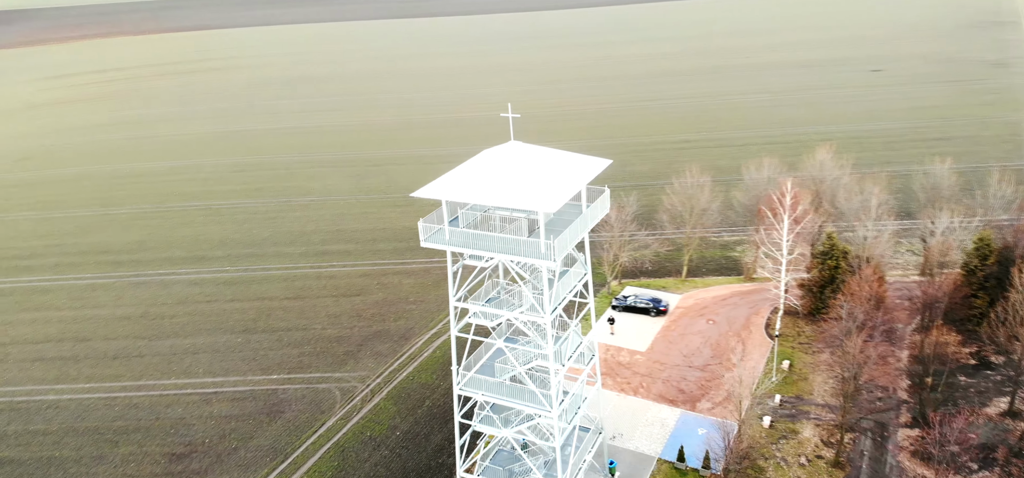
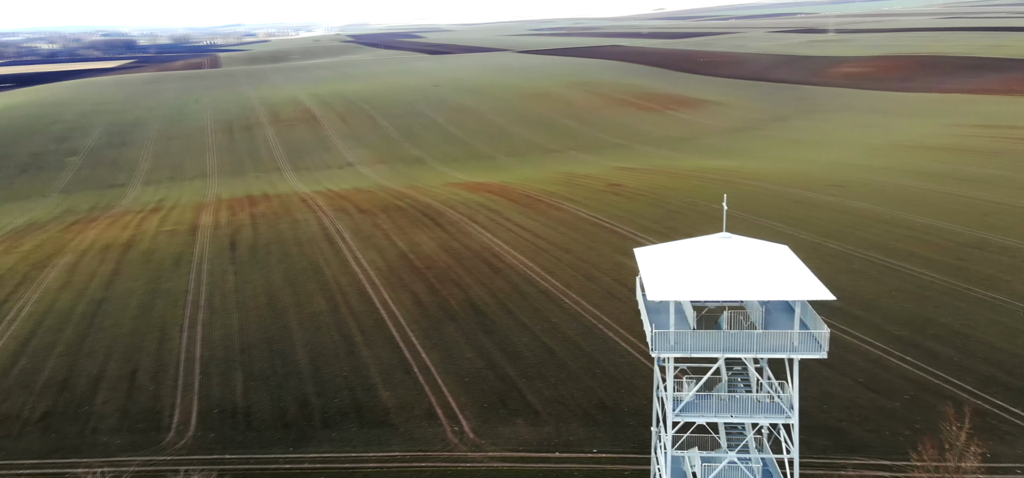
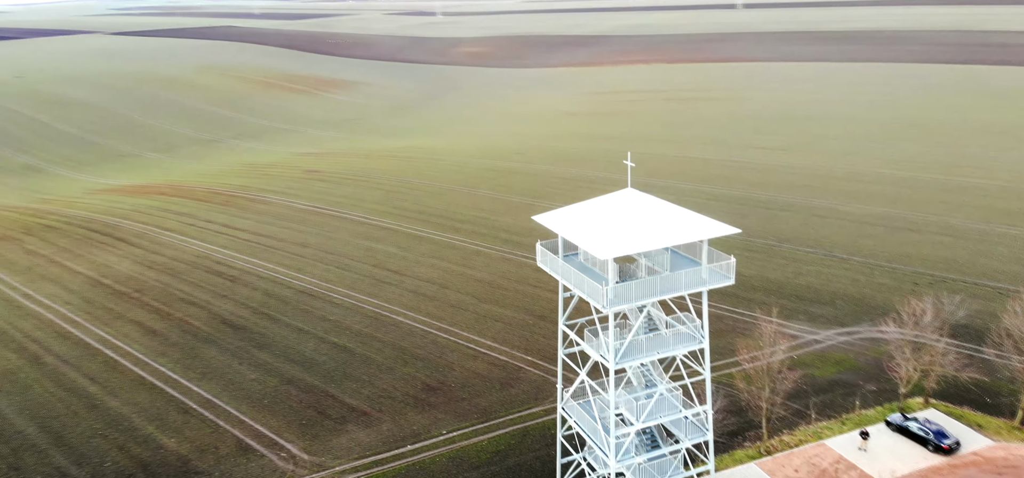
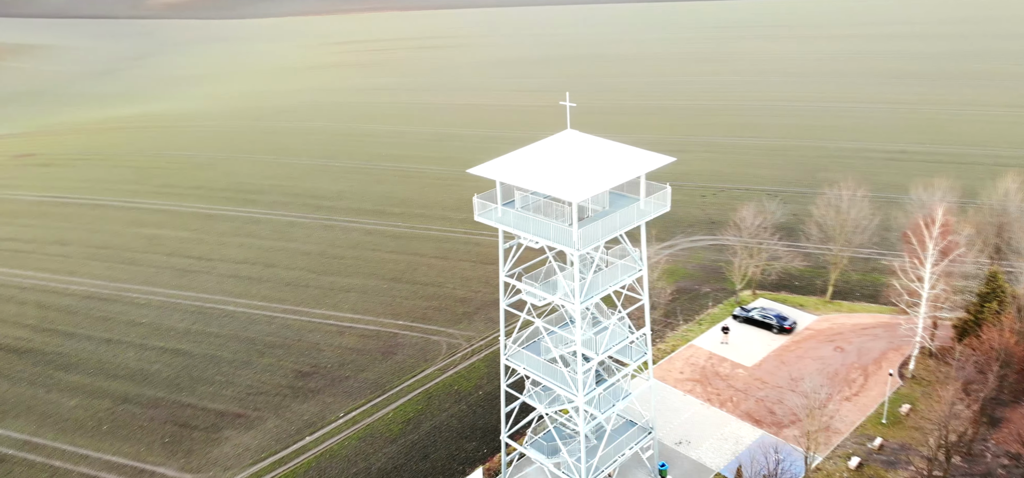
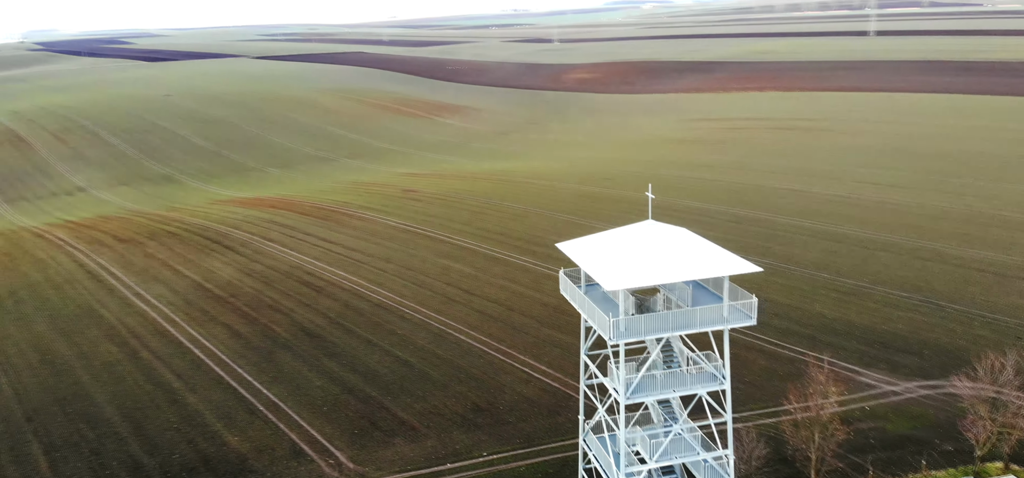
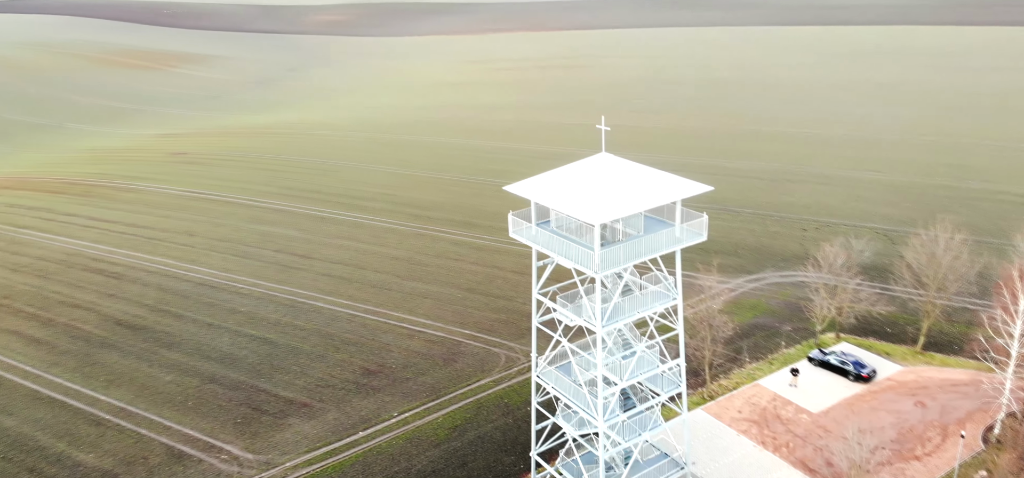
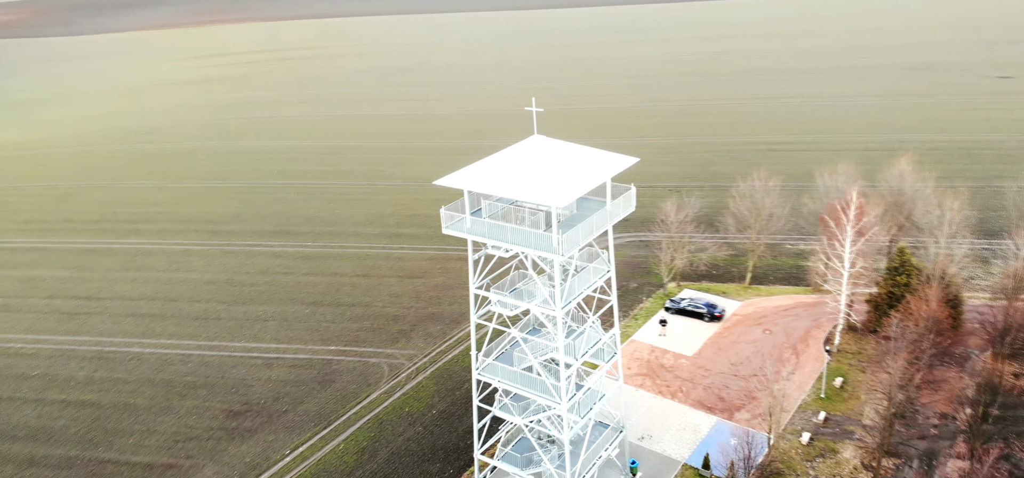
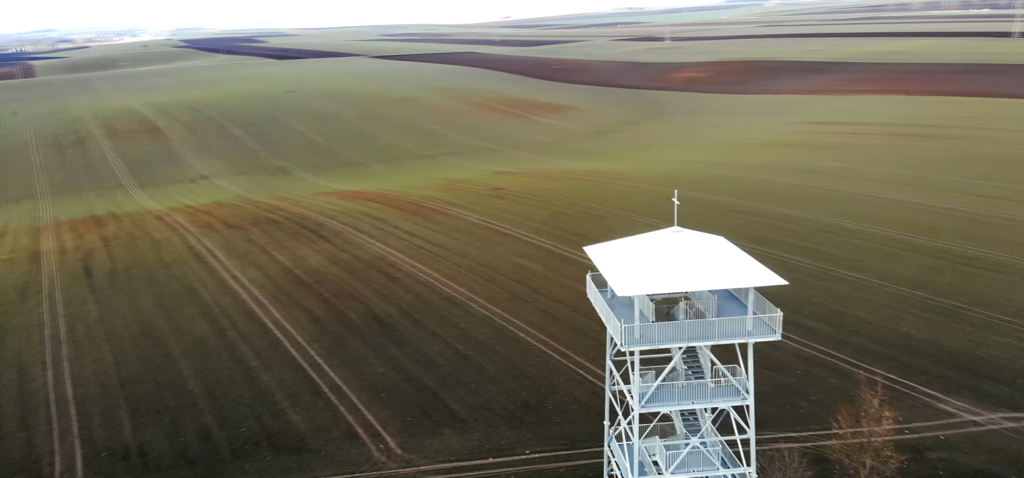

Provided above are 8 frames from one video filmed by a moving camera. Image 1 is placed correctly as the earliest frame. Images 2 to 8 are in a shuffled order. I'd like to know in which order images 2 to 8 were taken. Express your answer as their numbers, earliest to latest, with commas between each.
7, 4, 6, 3, 5, 8, 2
